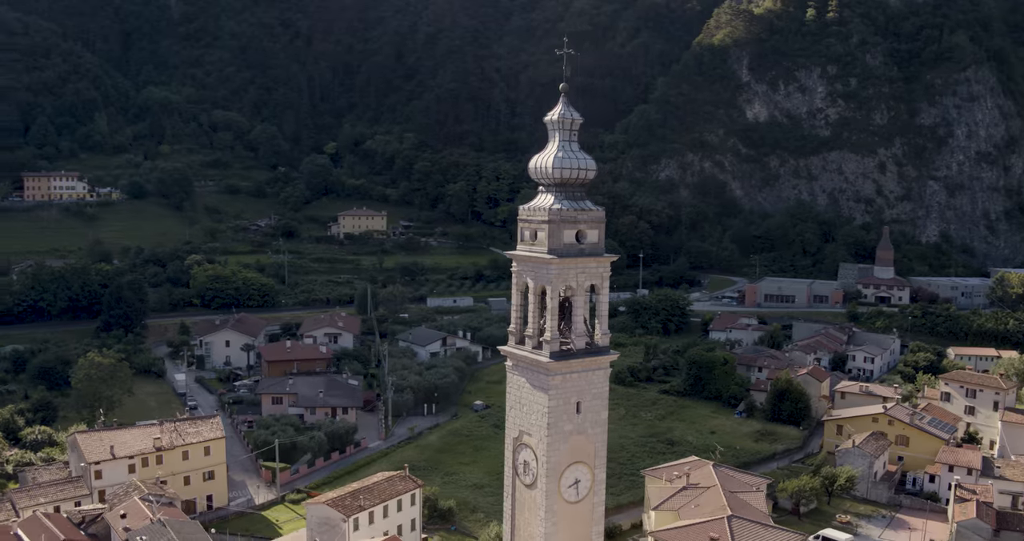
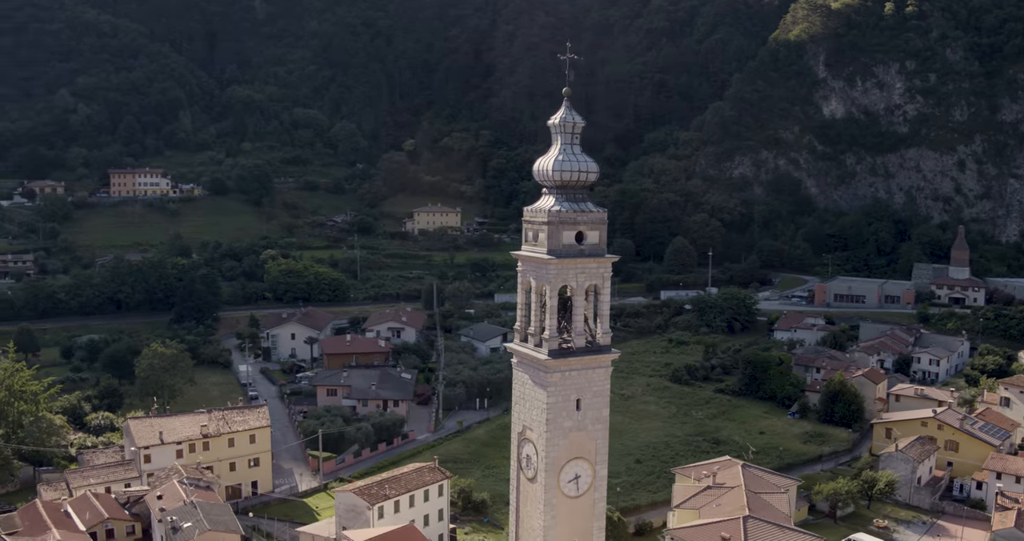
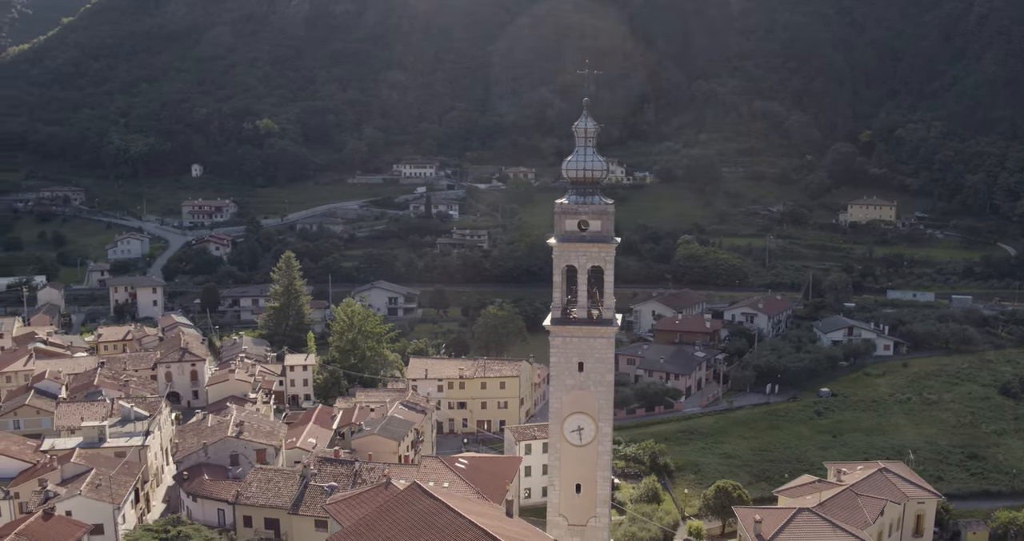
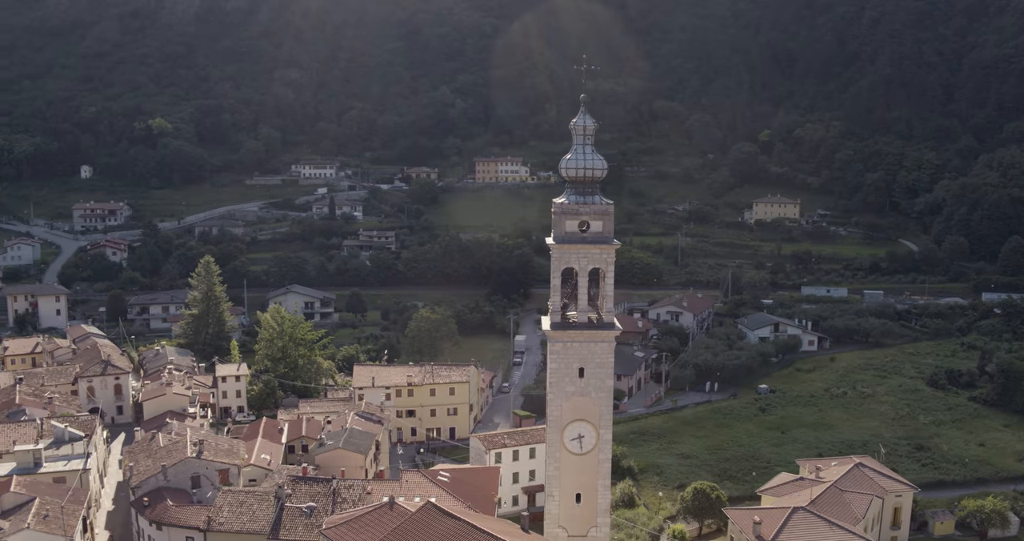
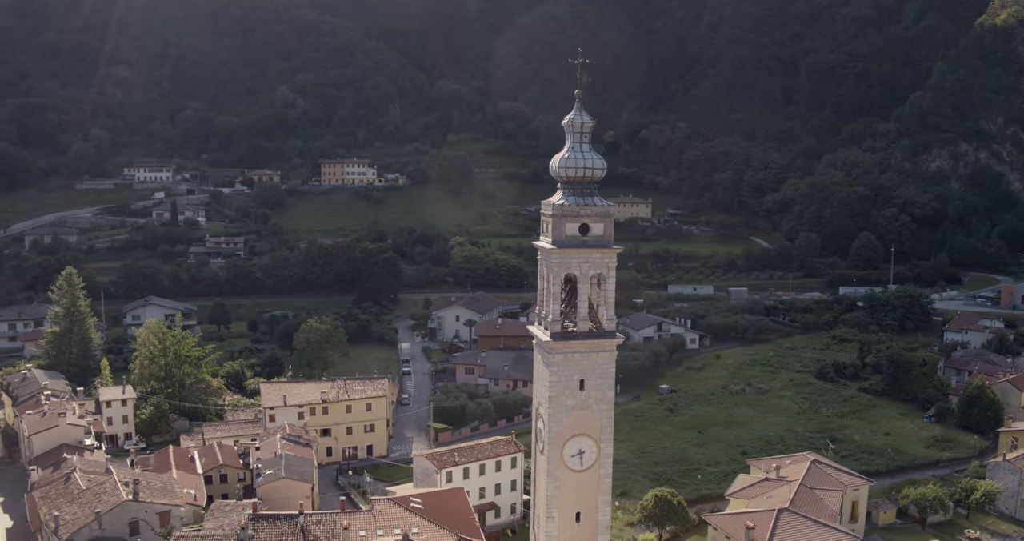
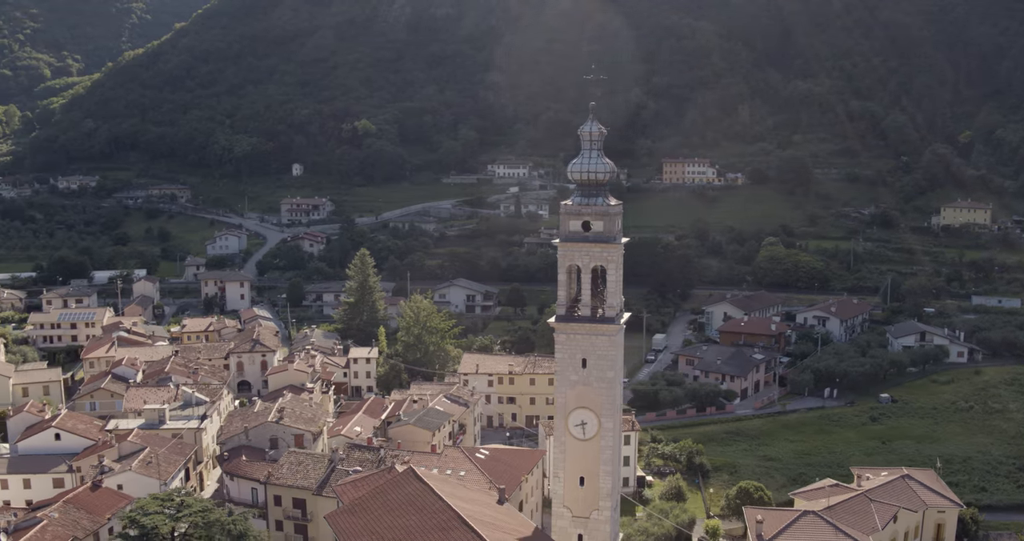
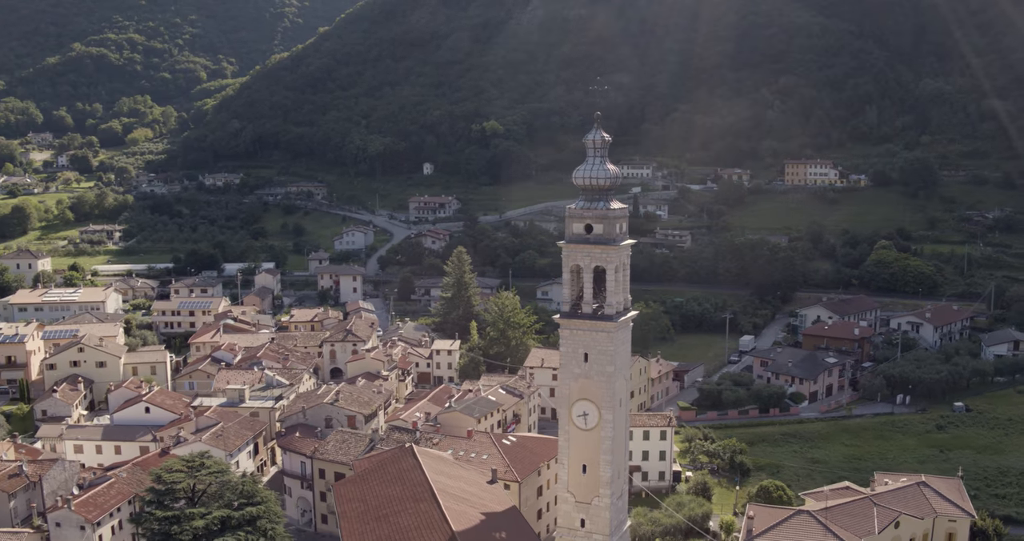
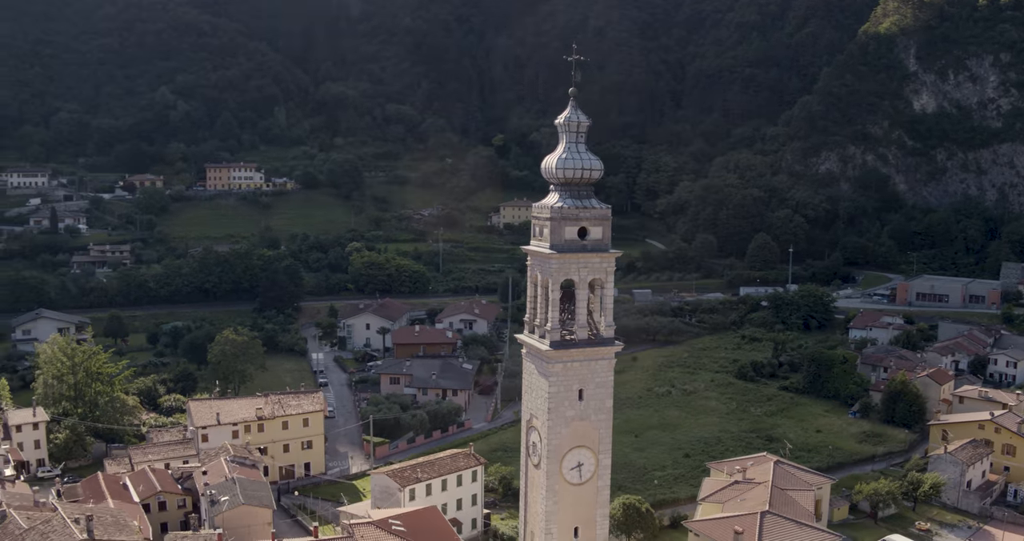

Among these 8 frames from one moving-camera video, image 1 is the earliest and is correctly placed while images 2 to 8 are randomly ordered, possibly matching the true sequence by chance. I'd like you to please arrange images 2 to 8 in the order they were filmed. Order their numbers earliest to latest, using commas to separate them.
2, 8, 5, 4, 3, 6, 7
